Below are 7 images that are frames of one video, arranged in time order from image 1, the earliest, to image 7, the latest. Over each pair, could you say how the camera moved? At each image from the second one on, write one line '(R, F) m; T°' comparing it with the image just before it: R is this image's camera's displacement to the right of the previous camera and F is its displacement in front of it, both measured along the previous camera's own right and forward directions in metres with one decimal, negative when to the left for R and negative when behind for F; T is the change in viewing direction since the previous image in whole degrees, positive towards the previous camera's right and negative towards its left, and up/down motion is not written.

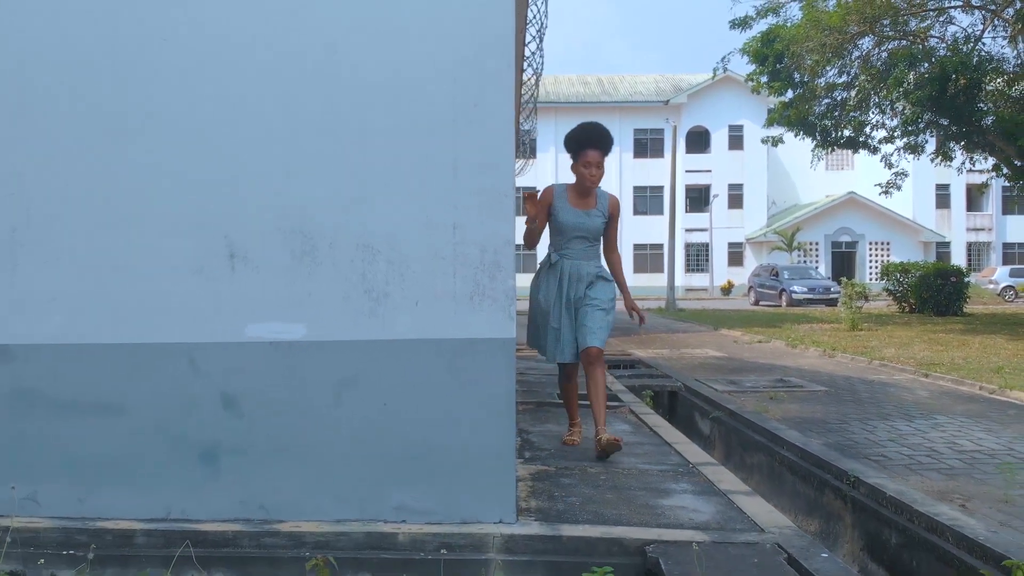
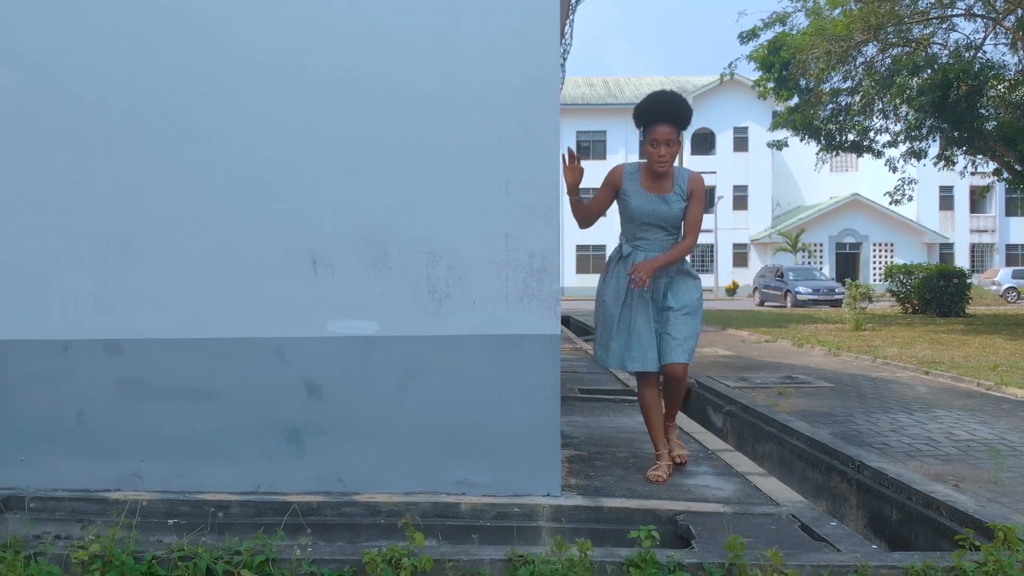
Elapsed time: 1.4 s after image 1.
(-0.2, -0.5) m; 0°
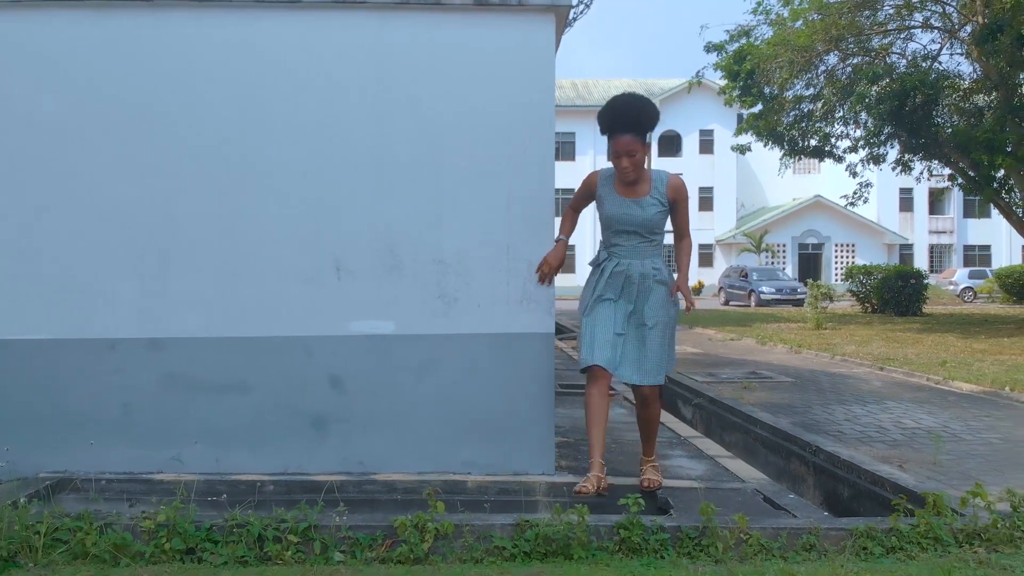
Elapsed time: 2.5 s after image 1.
(-0.1, -0.5) m; +2°
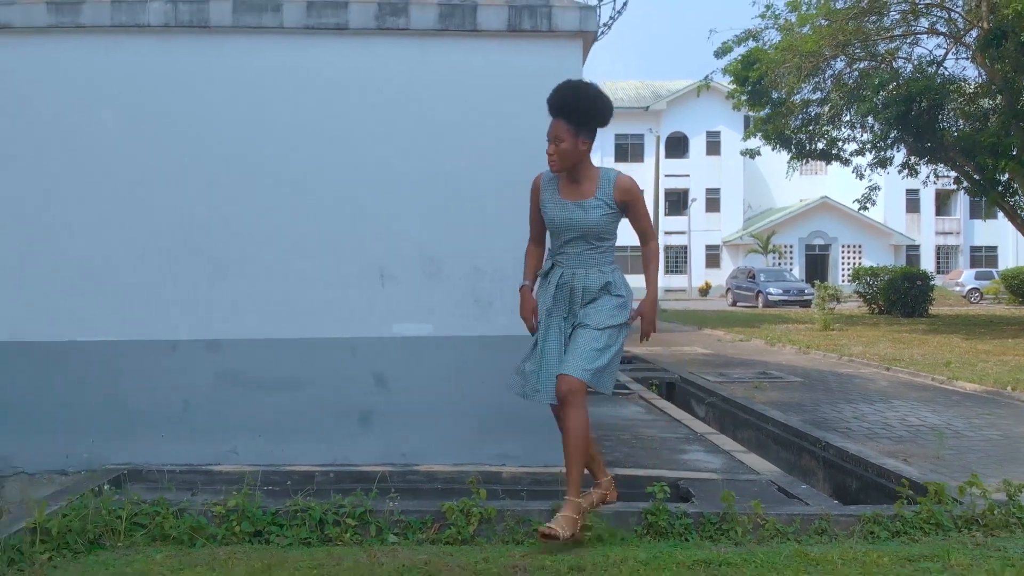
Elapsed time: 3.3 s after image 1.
(-0.1, -0.3) m; 0°
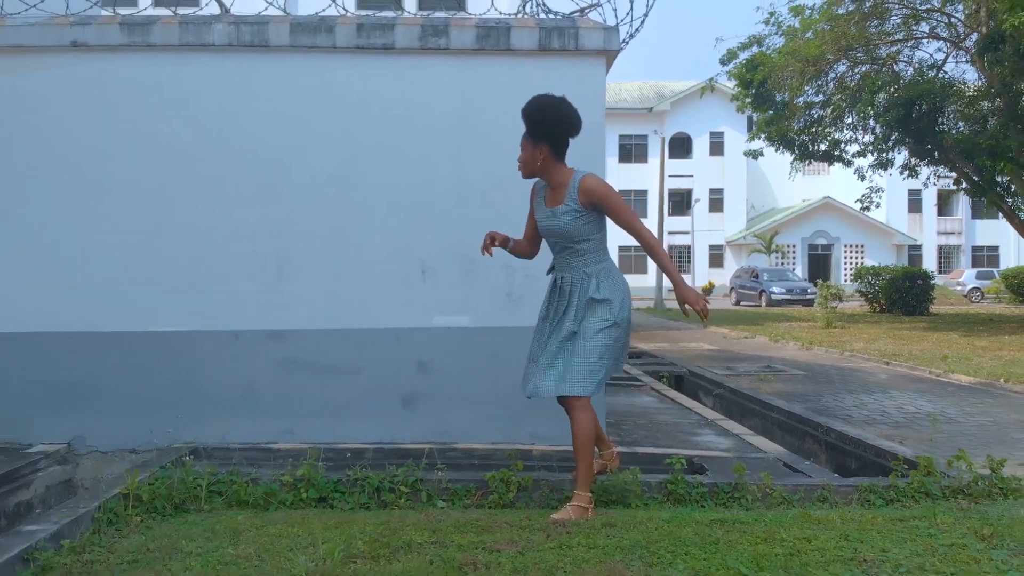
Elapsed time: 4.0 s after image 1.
(-0.1, -0.5) m; 0°
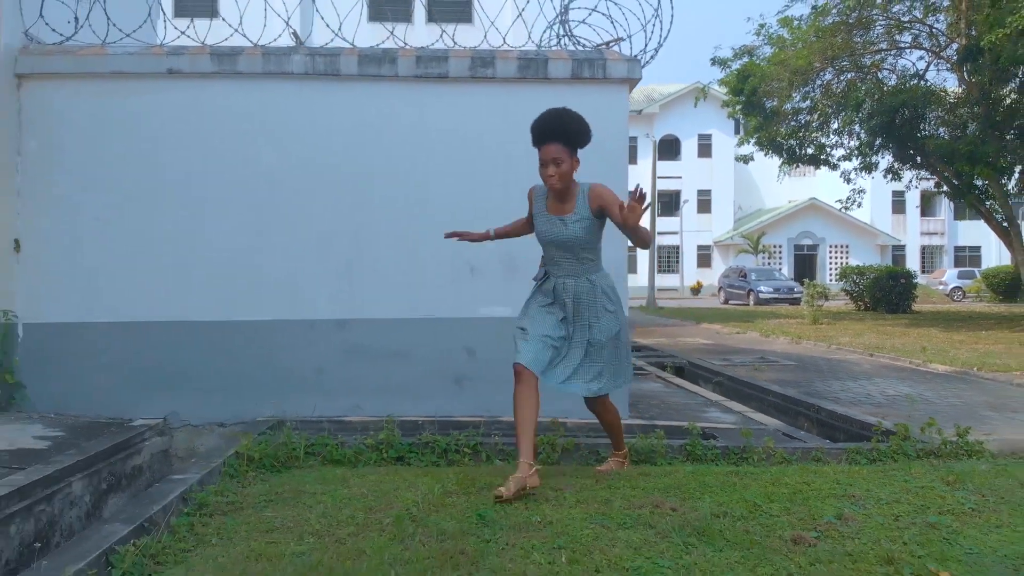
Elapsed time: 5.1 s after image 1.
(-0.3, -0.8) m; +1°
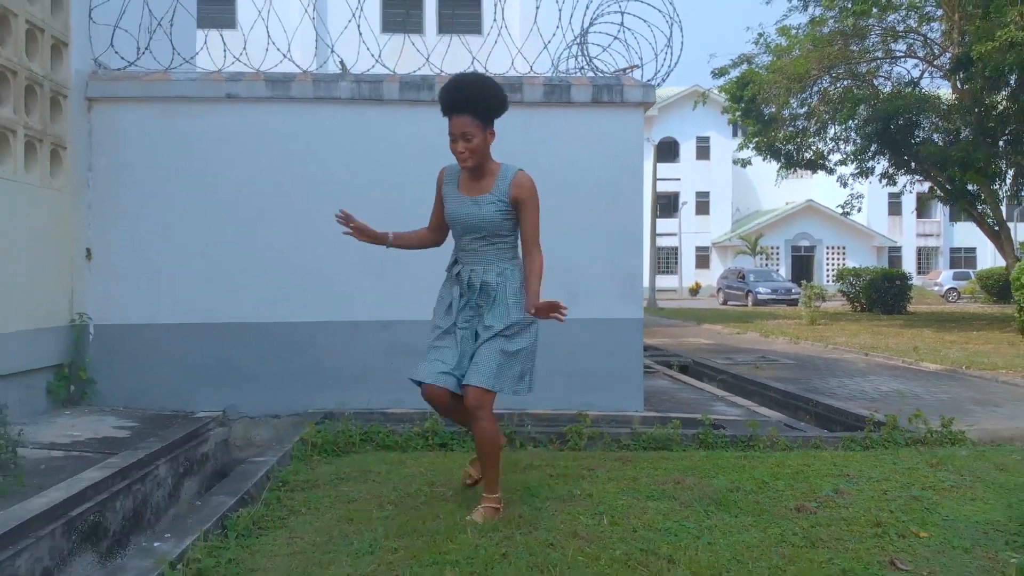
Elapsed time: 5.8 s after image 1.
(-0.2, -0.6) m; 0°
